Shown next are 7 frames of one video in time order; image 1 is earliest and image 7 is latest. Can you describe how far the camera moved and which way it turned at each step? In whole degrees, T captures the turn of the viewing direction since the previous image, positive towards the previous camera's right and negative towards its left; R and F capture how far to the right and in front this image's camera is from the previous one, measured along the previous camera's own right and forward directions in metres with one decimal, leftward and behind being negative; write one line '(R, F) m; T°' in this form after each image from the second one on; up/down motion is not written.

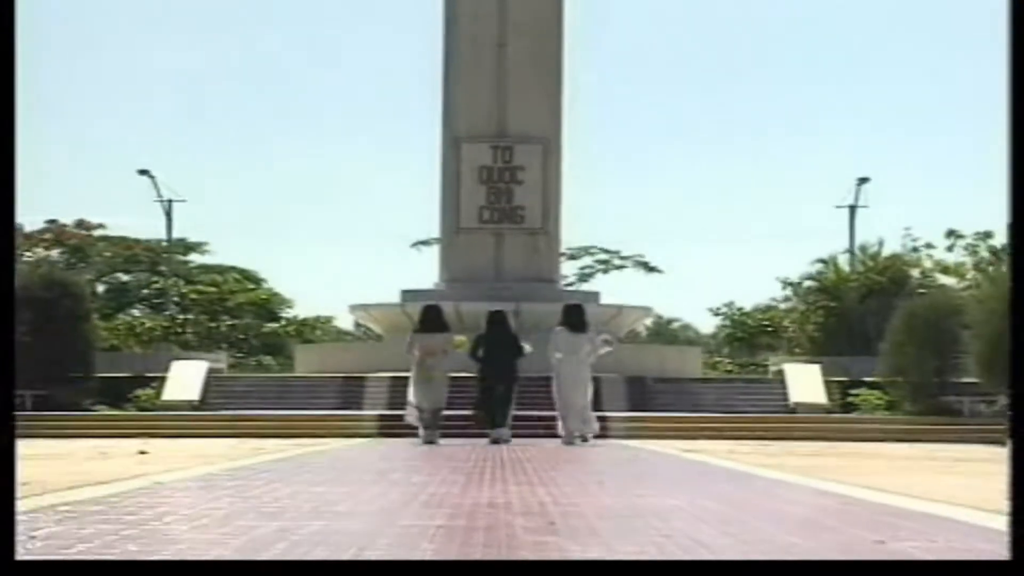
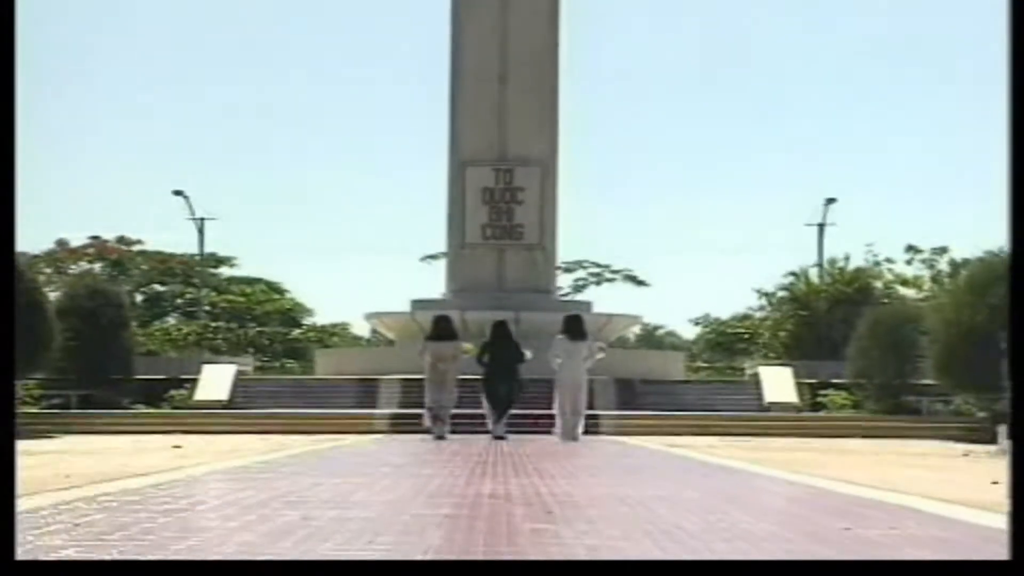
(+0.2, -0.8) m; -1°
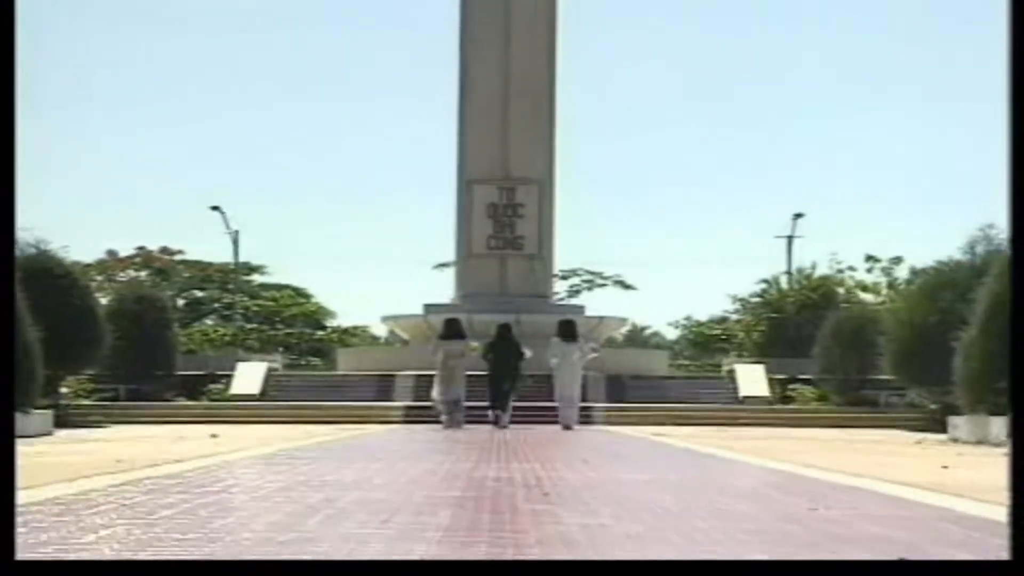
(0.0, -1.1) m; 0°
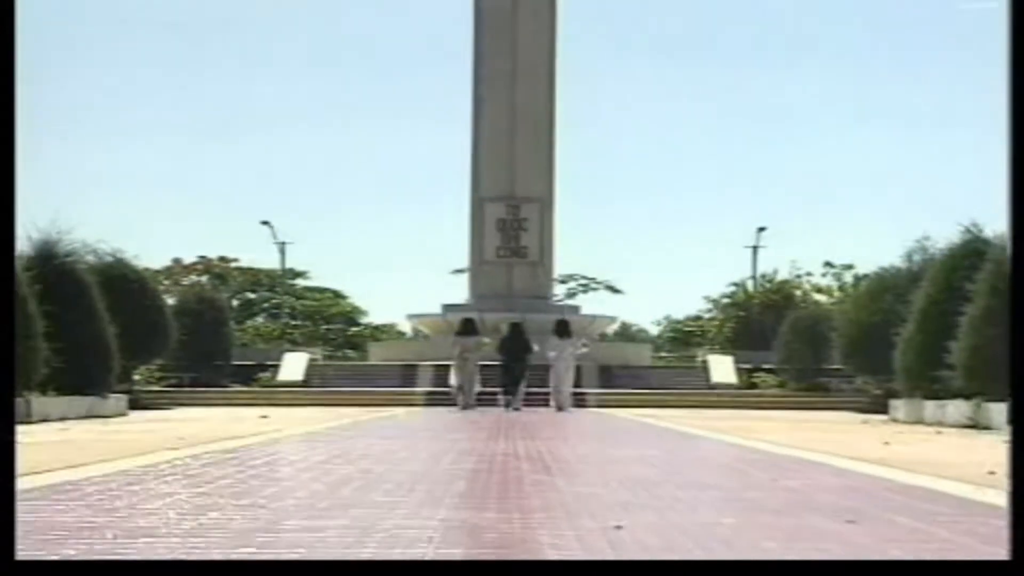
(0.0, -1.8) m; 0°
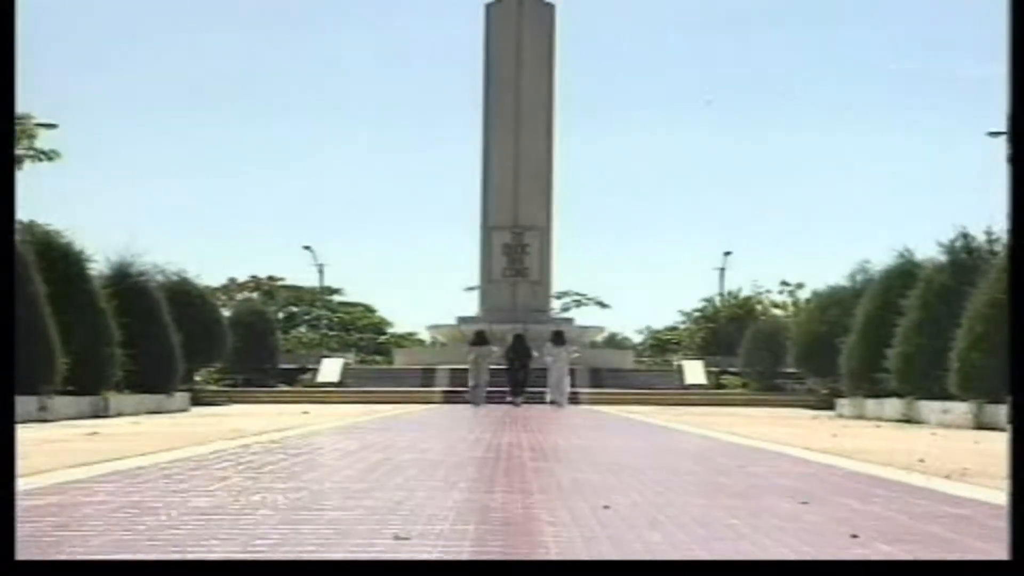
(0.0, -2.2) m; 0°
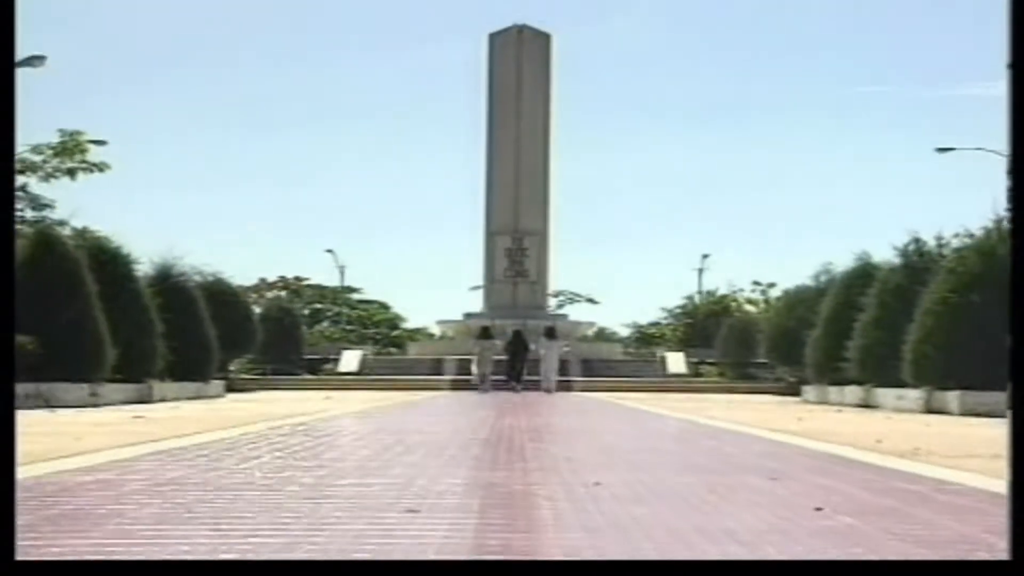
(0.0, -1.7) m; 0°
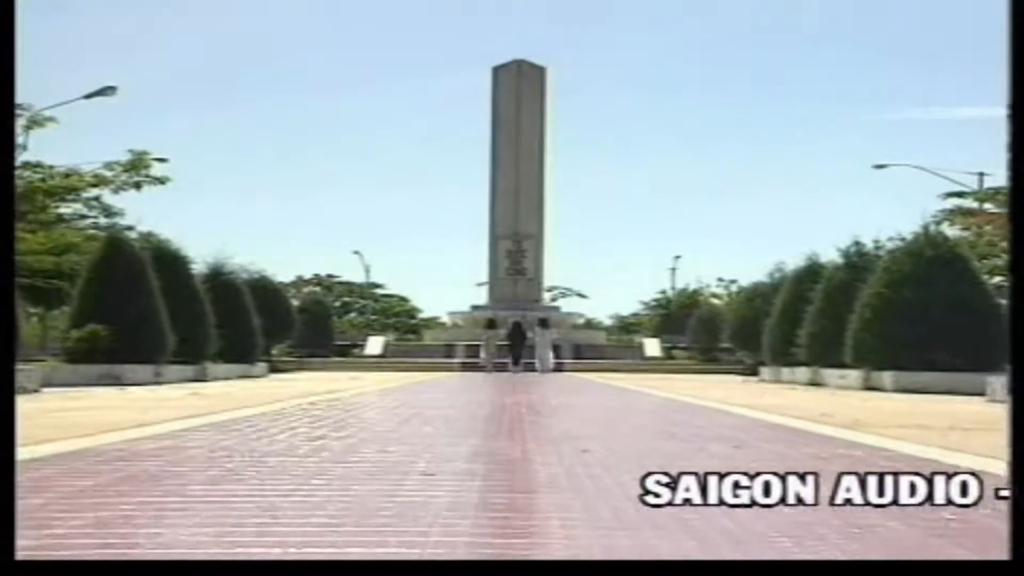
(0.0, -2.7) m; 0°
